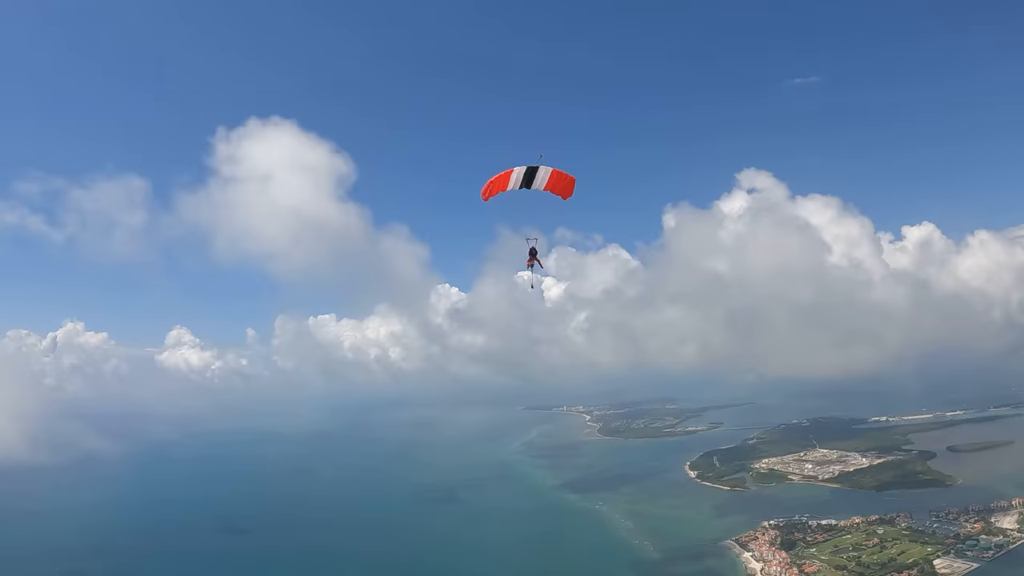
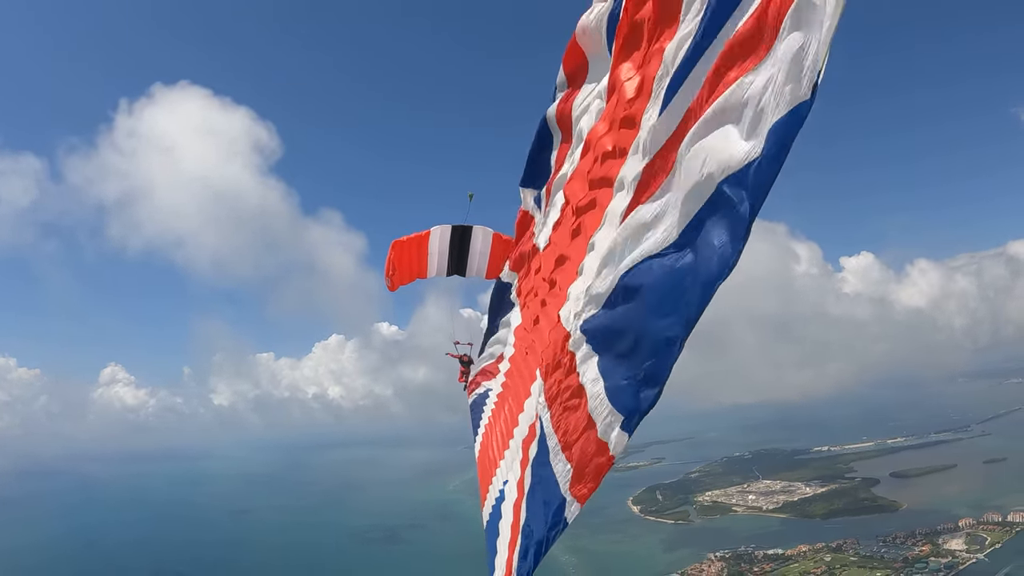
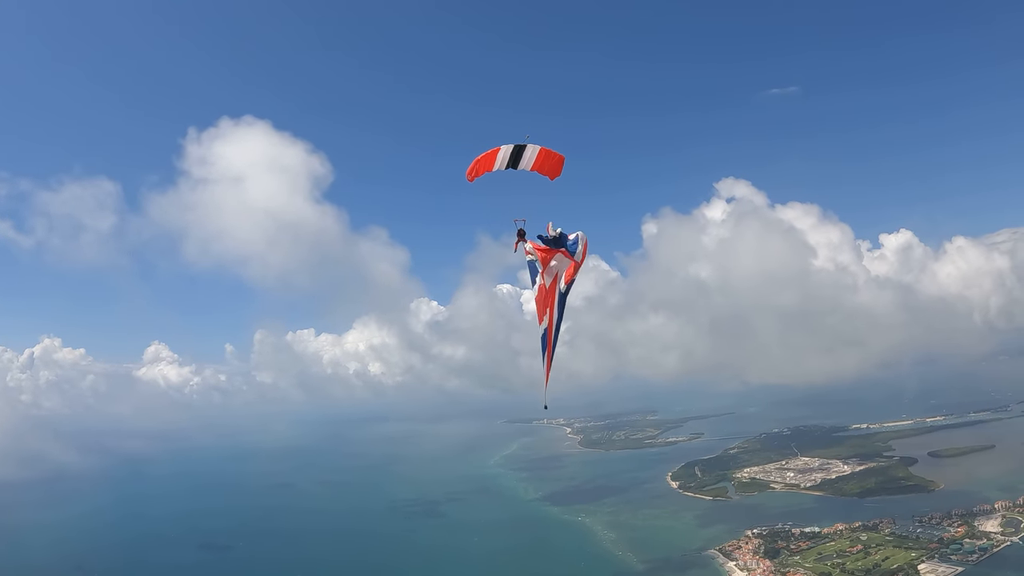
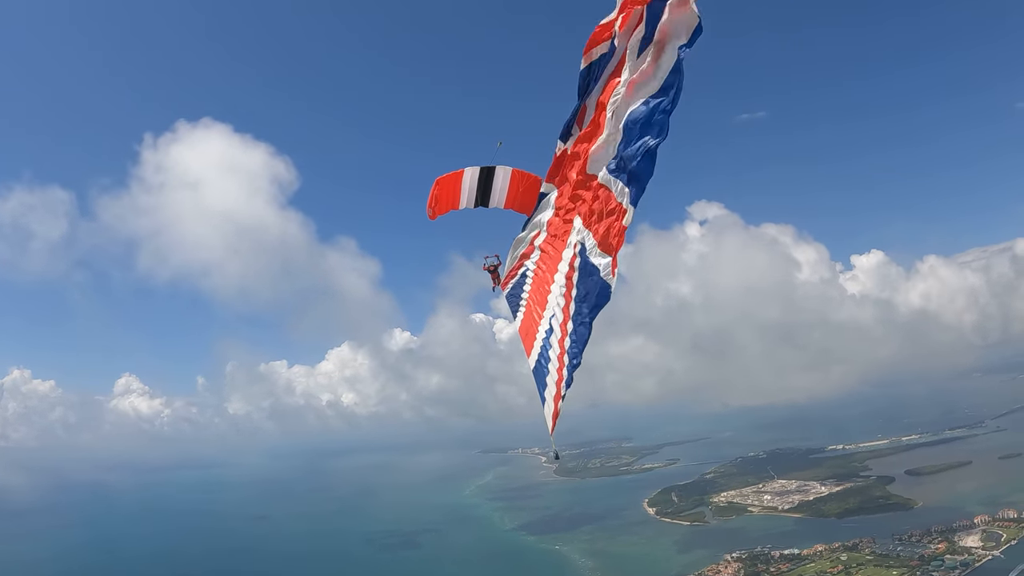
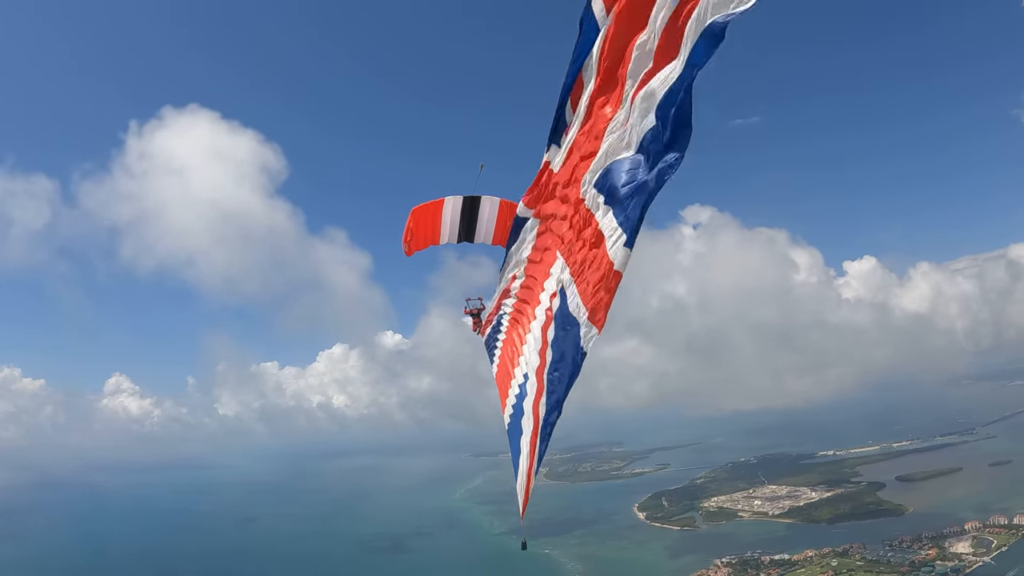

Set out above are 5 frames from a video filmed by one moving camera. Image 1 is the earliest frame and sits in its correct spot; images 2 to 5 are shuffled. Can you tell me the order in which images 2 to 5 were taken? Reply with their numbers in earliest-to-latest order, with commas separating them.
3, 4, 5, 2
